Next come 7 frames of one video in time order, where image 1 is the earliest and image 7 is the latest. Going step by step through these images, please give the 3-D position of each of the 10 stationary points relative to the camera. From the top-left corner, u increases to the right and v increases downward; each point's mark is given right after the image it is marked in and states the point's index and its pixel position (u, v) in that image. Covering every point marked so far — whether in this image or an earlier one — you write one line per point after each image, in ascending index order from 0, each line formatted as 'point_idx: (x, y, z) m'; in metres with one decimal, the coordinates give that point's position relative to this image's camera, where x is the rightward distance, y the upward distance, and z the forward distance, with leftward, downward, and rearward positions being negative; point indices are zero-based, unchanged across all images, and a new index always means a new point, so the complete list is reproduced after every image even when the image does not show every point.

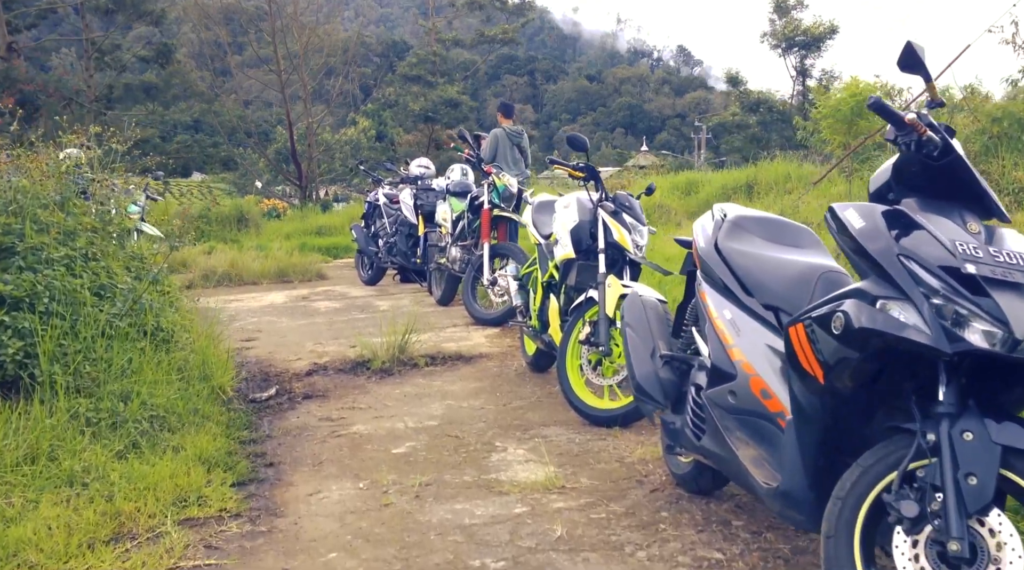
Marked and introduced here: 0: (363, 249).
0: (-1.5, +0.4, +9.7) m
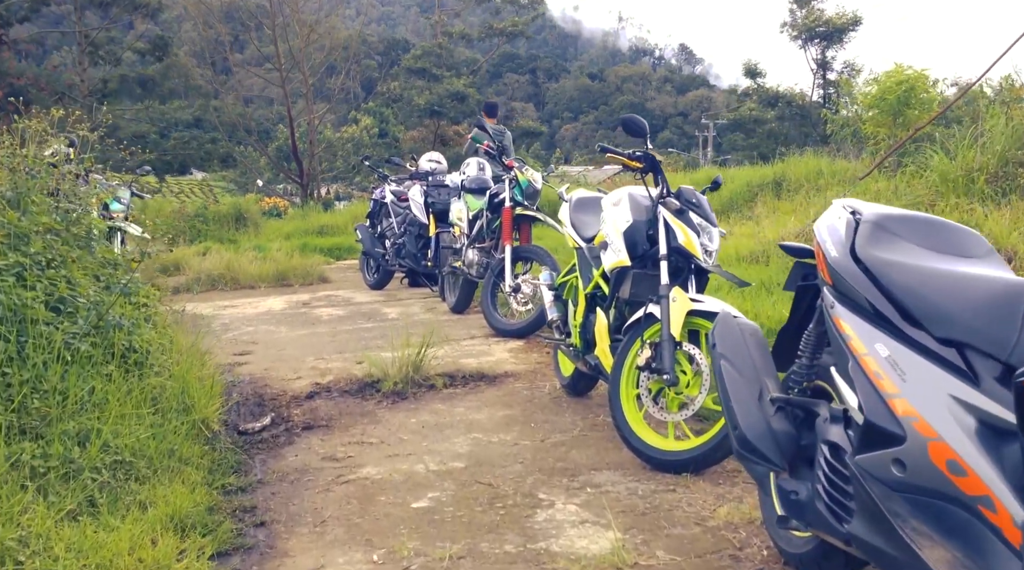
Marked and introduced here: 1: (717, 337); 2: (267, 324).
0: (-1.4, +0.3, +9.0) m
1: (+0.6, -0.1, +2.5) m
2: (-1.9, -0.3, +7.2) m
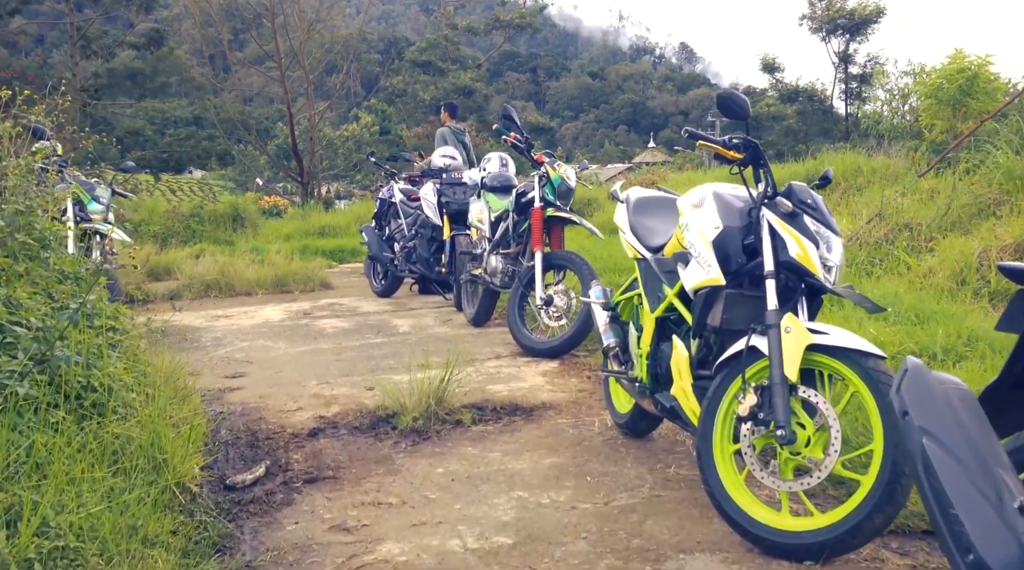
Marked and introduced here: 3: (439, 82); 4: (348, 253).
0: (-1.2, +0.3, +8.2) m
1: (+0.7, -0.2, +1.7) m
2: (-1.7, -0.4, +6.5) m
3: (-1.5, +4.4, +20.0) m
4: (-2.1, +0.4, +11.8) m
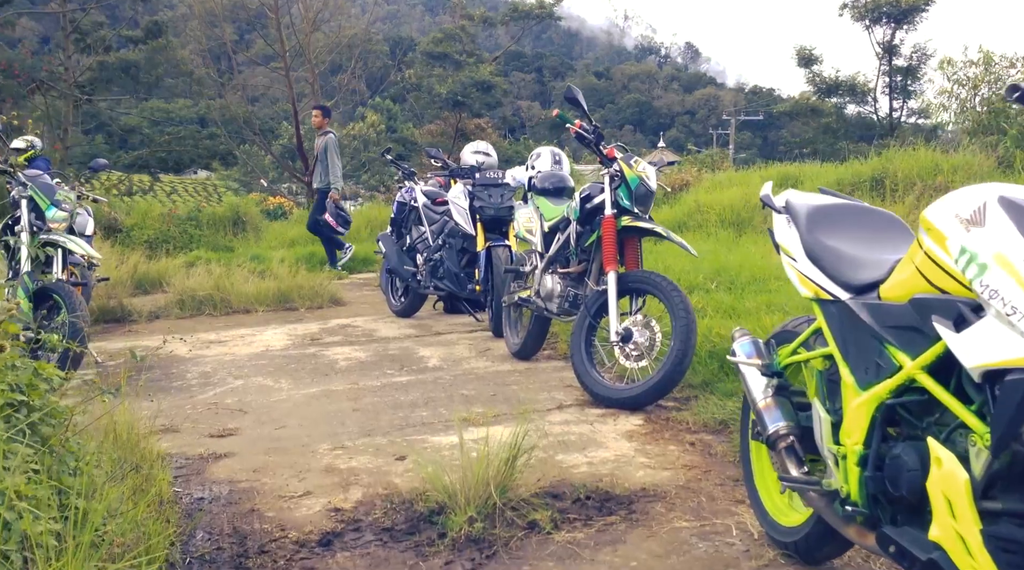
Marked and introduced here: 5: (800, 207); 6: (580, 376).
0: (-0.9, +0.1, +7.0) m
1: (+1.0, -0.3, +0.5) m
2: (-1.4, -0.5, +5.3) m
3: (-1.2, +4.3, +18.9) m
4: (-1.7, +0.3, +10.7) m
5: (+0.8, +0.2, +2.4) m
6: (+0.3, -0.4, +4.2) m
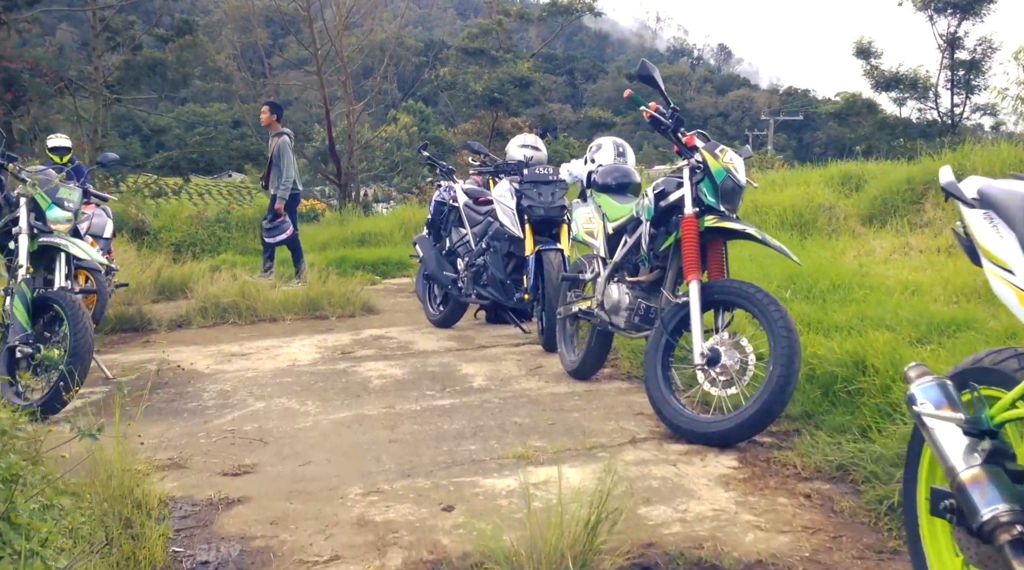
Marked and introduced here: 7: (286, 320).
0: (-0.5, +0.1, +6.4) m
1: (+1.1, -0.4, -0.2) m
2: (-1.1, -0.6, +4.7) m
3: (-0.4, +4.2, +18.3) m
4: (-1.3, +0.2, +10.1) m
5: (+0.9, +0.2, +1.7) m
6: (+0.6, -0.5, +3.6) m
7: (-1.8, -0.3, +7.4) m
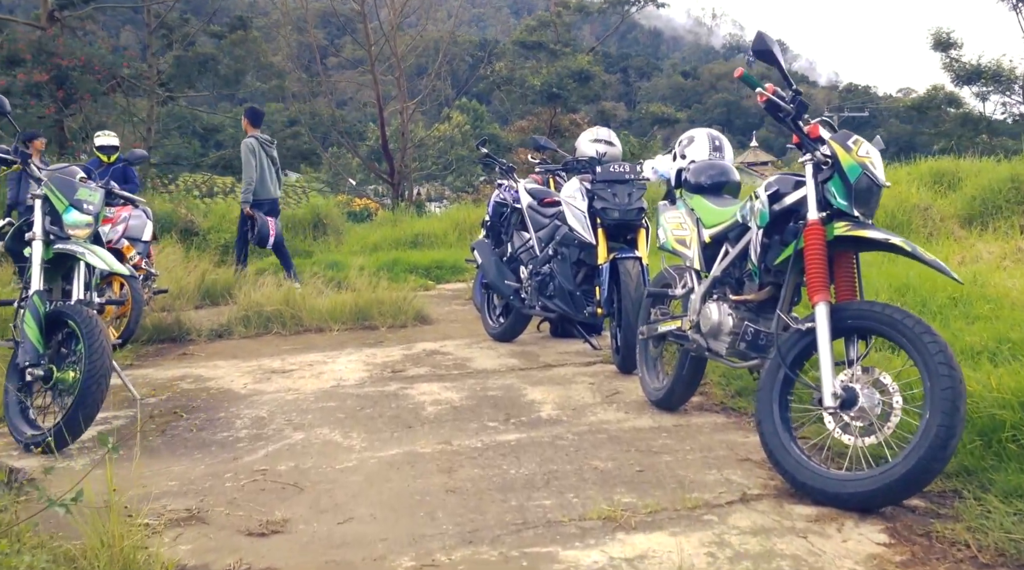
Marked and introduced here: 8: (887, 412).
0: (-0.1, 0.0, +5.8) m
1: (+1.2, -0.5, -0.9) m
2: (-0.8, -0.6, +4.1) m
3: (+0.7, +4.1, +17.6) m
4: (-0.7, +0.2, +9.5) m
5: (+1.1, +0.1, +1.0) m
6: (+0.8, -0.5, +2.9) m
7: (-1.3, -0.3, +6.8) m
8: (+1.1, -0.4, +2.8) m
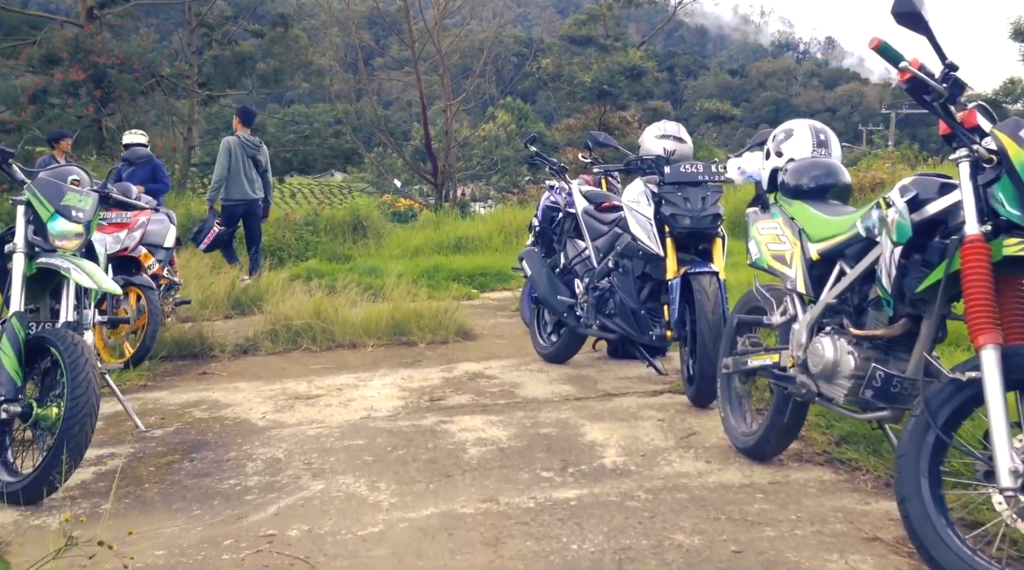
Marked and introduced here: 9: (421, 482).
0: (+0.2, -0.1, +5.1) m
1: (+1.2, -0.5, -1.6) m
2: (-0.6, -0.7, +3.5) m
3: (+1.6, +4.0, +16.9) m
4: (-0.2, +0.1, +8.8) m
5: (+1.2, 0.0, +0.3) m
6: (+1.0, -0.6, +2.2) m
7: (-1.0, -0.4, +6.2) m
8: (+1.3, -0.5, +2.1) m
9: (-0.3, -0.7, +3.3) m
